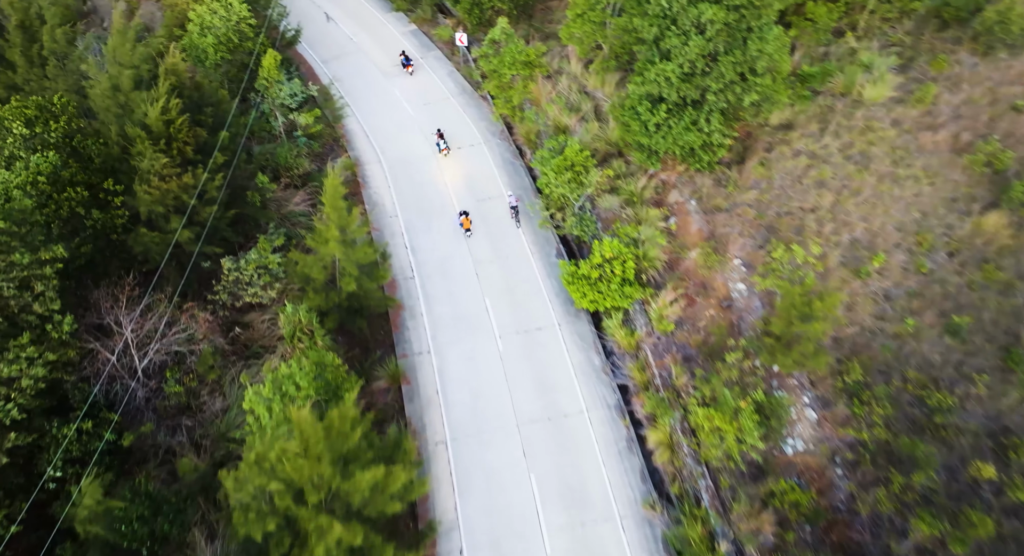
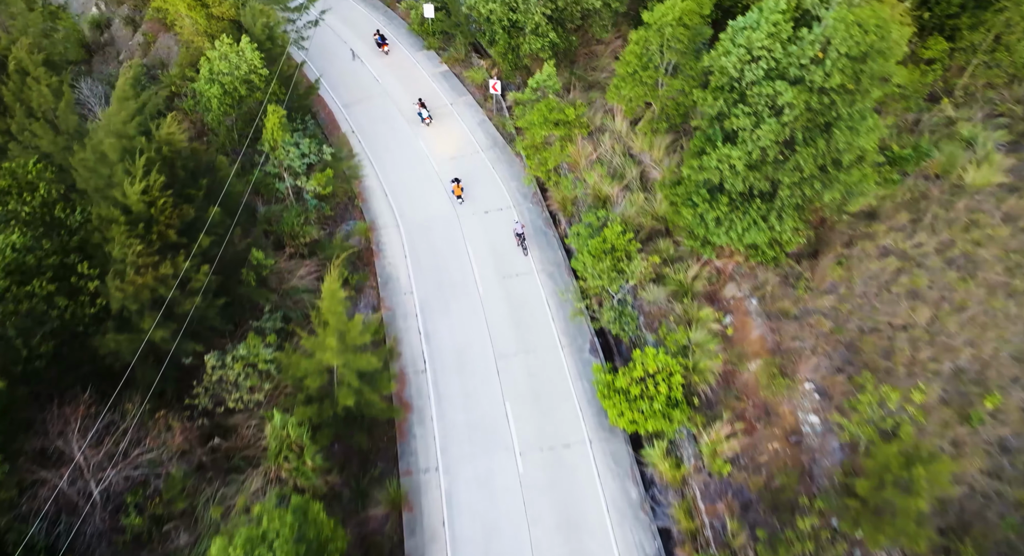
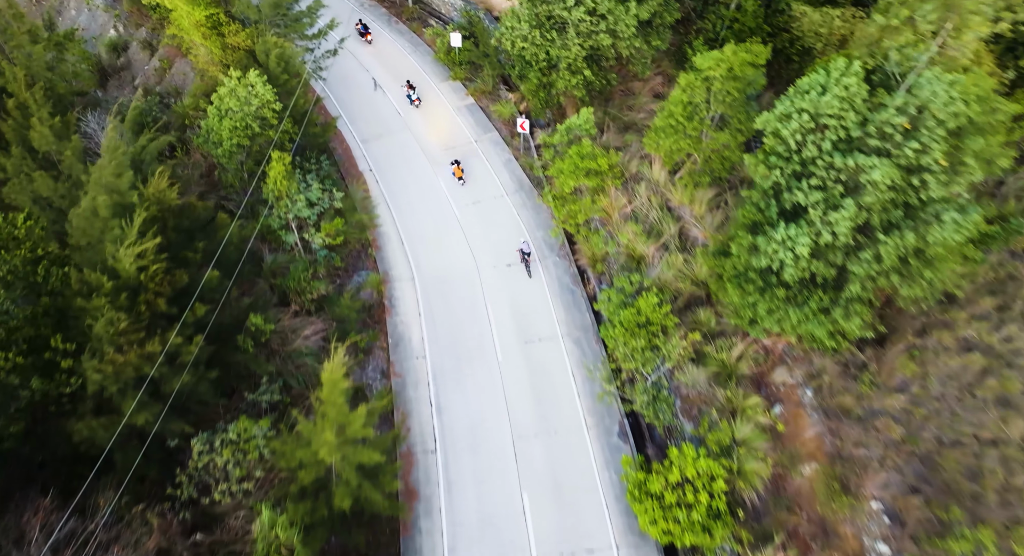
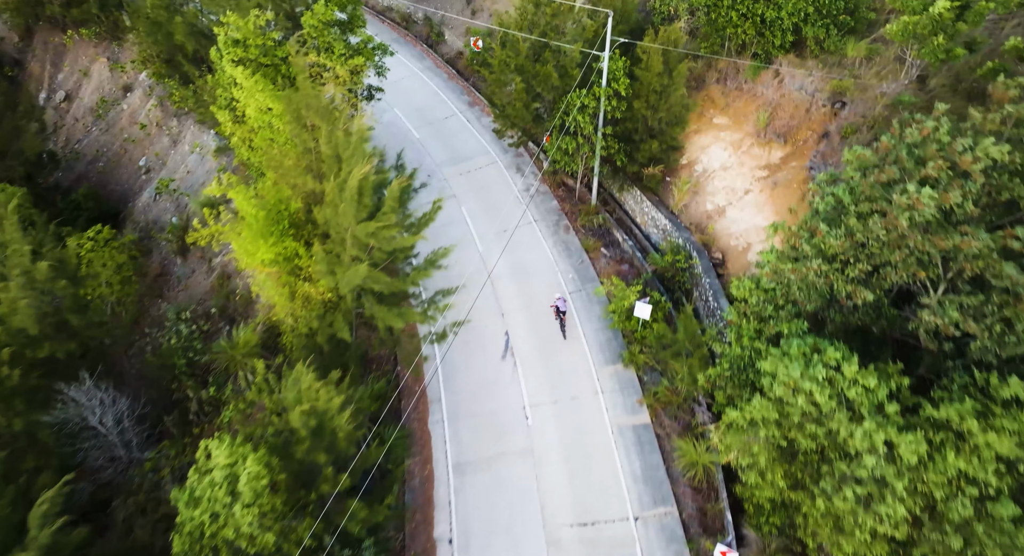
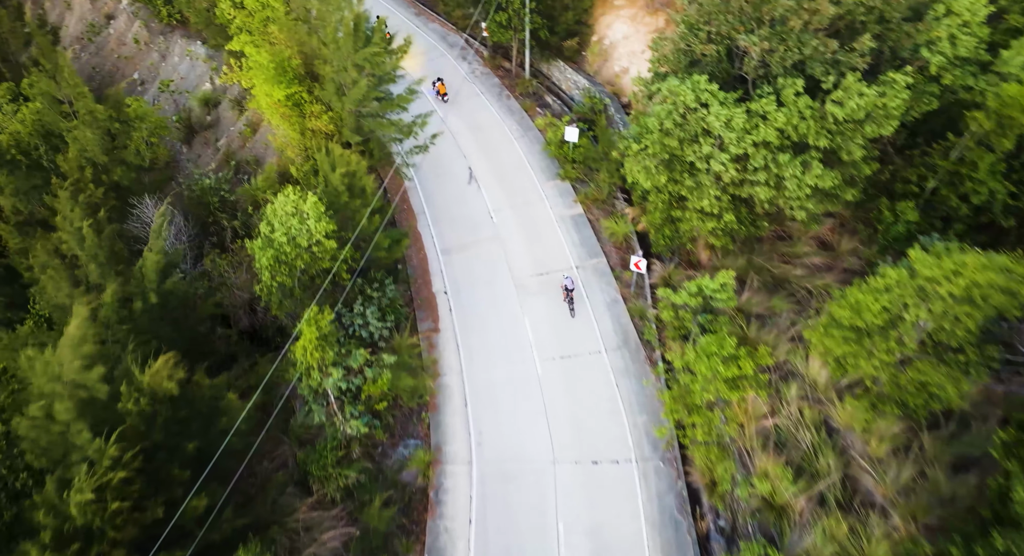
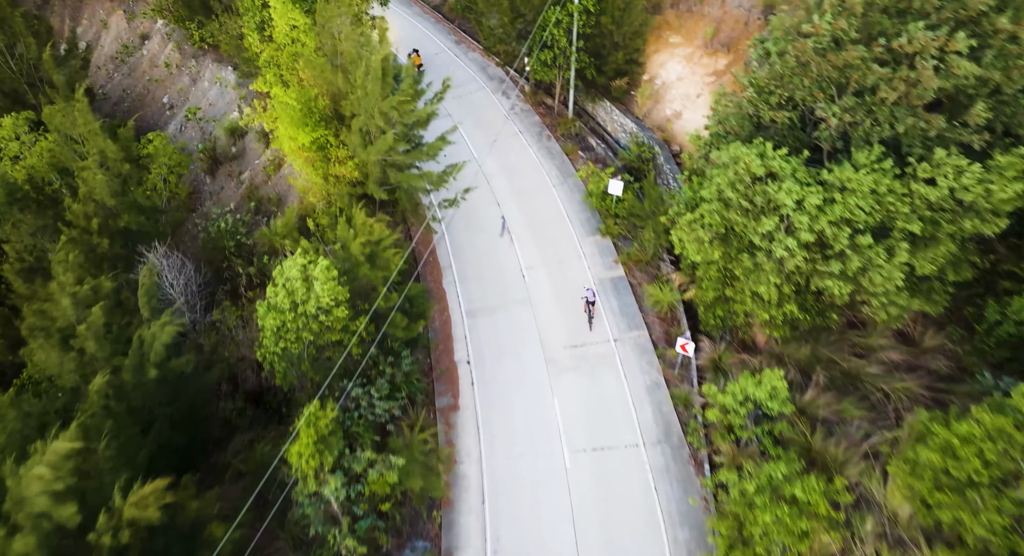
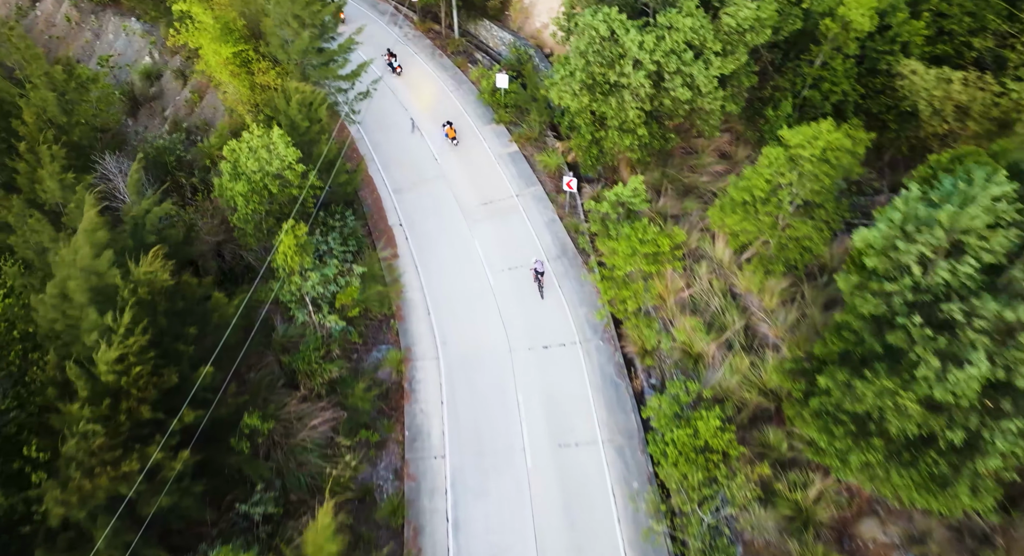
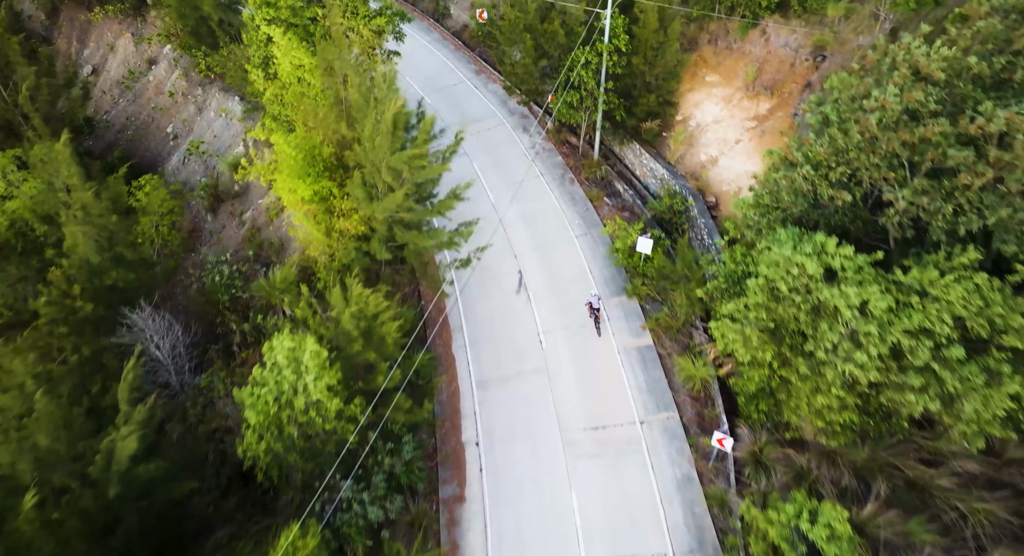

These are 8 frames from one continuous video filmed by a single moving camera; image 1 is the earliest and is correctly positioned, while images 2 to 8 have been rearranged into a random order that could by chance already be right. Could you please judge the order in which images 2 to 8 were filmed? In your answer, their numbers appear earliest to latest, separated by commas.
2, 3, 7, 5, 6, 8, 4
